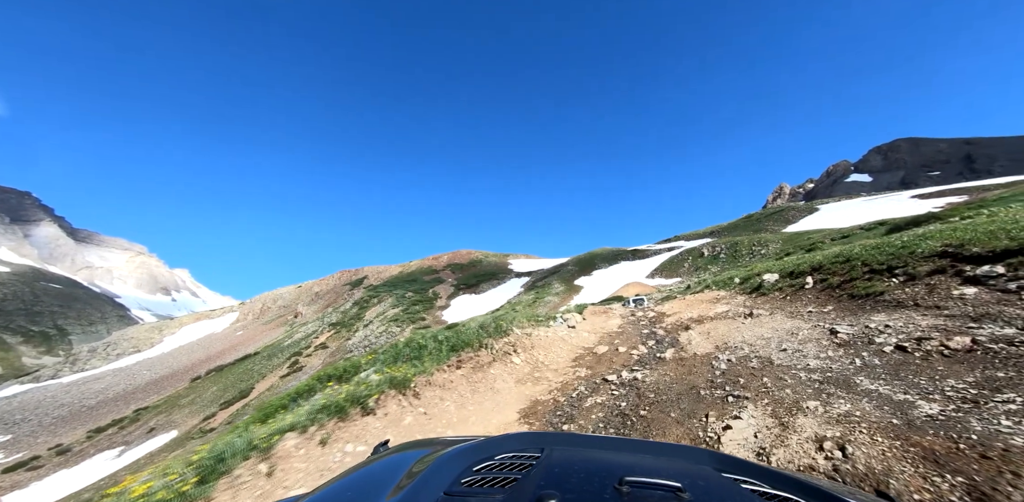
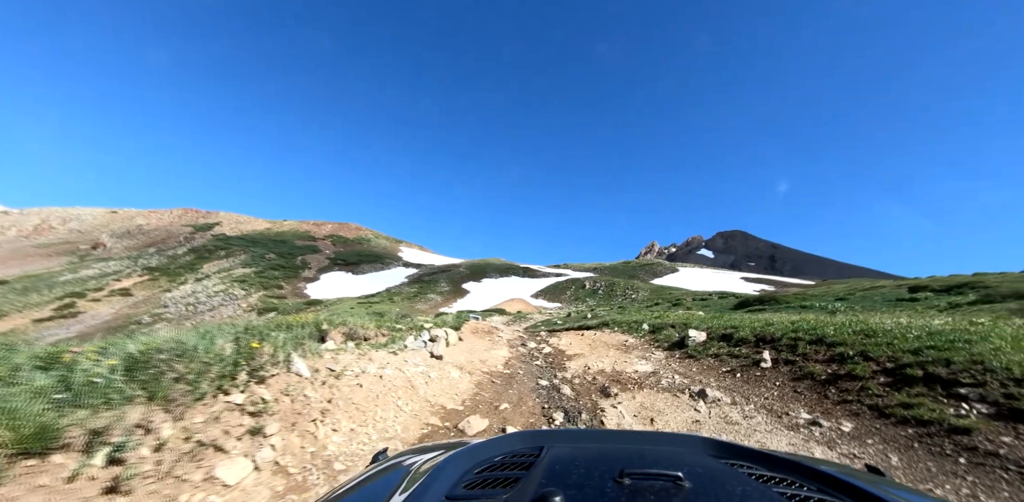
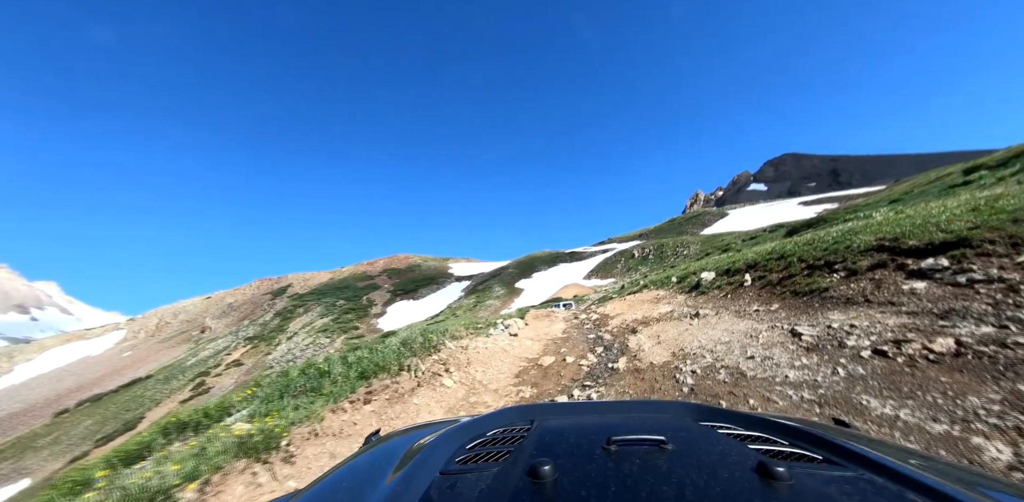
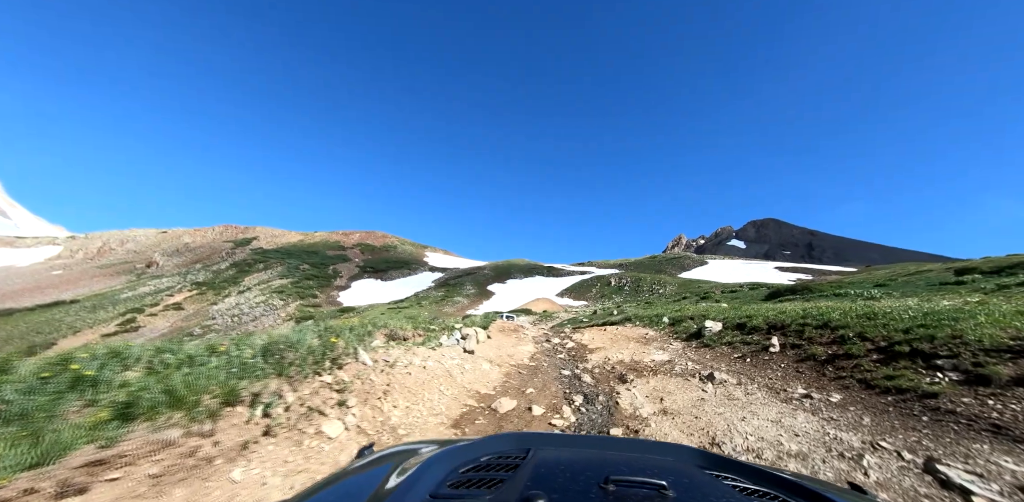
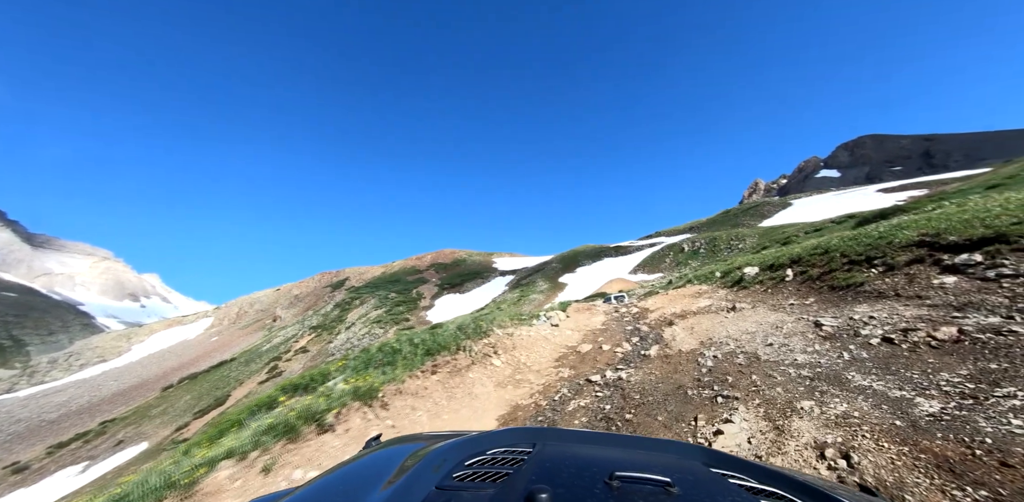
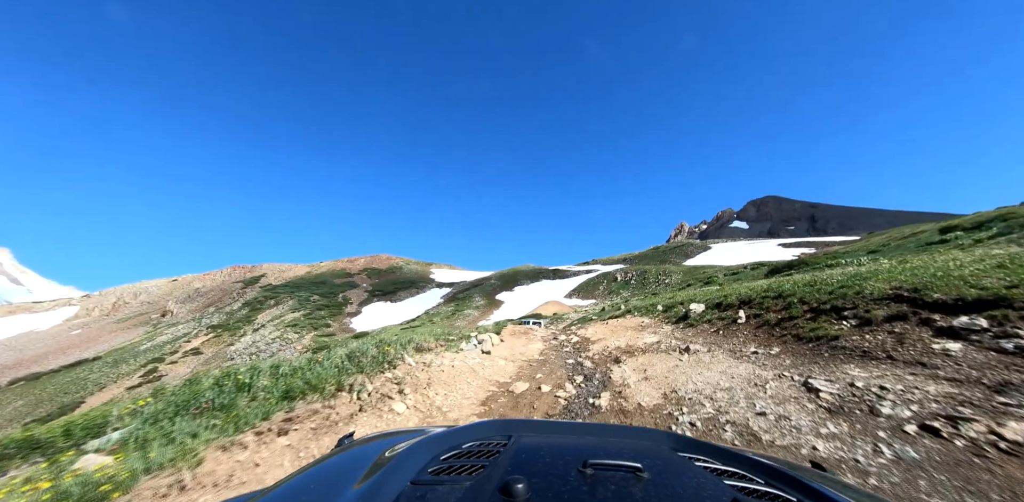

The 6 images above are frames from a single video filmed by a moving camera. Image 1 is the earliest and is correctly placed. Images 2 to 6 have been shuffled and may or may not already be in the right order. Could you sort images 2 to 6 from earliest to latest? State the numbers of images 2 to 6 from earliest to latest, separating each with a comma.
5, 3, 6, 4, 2
